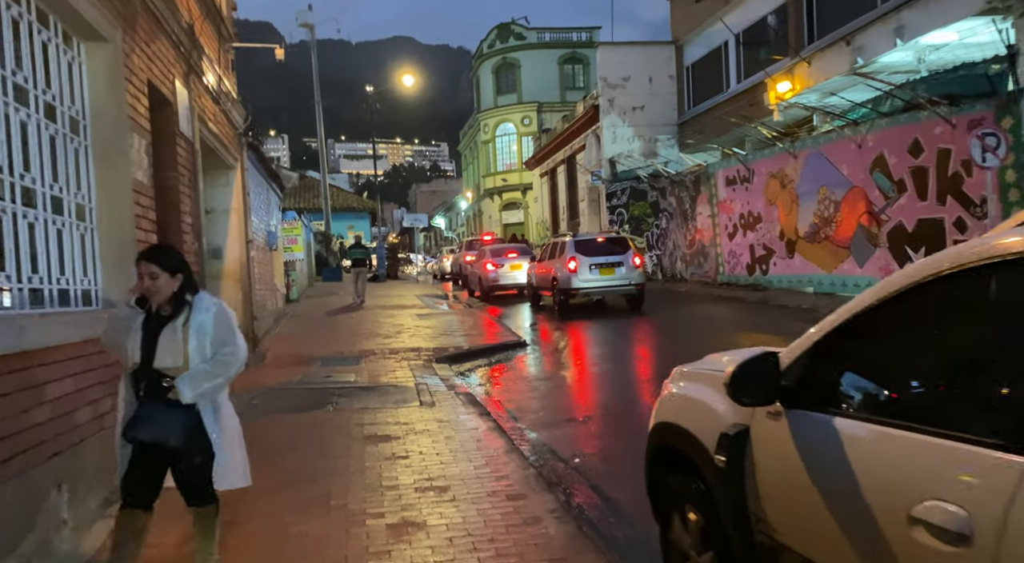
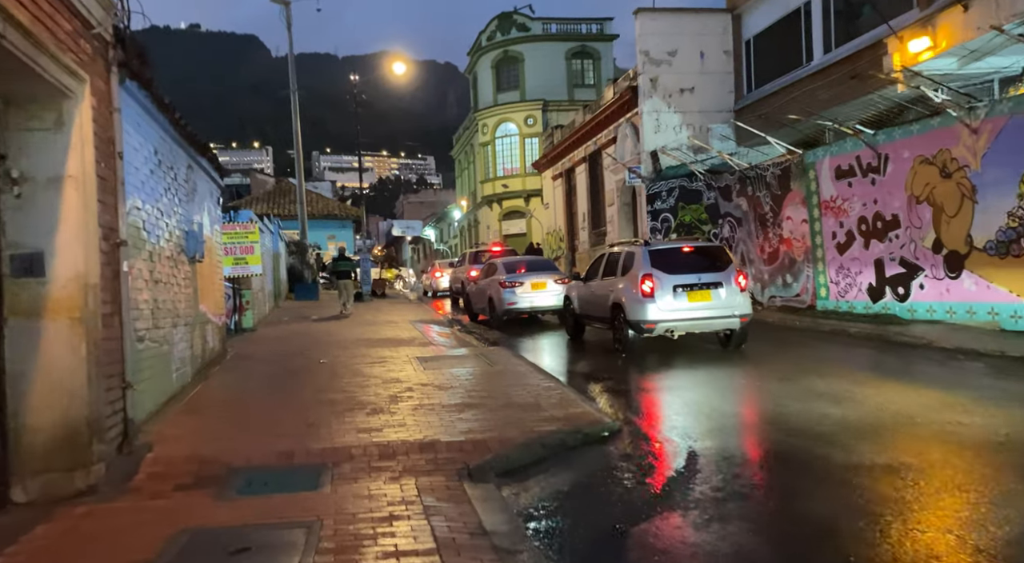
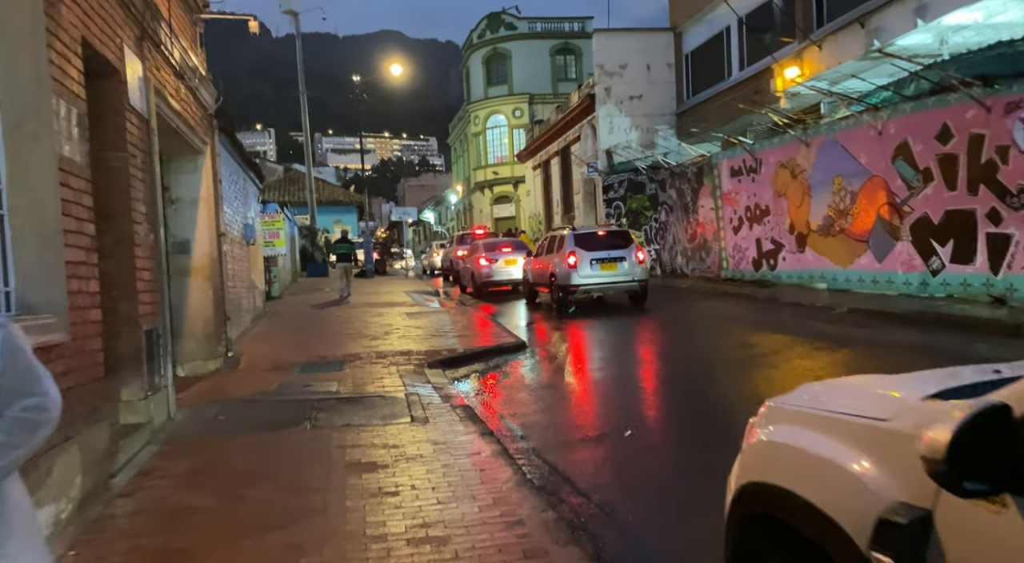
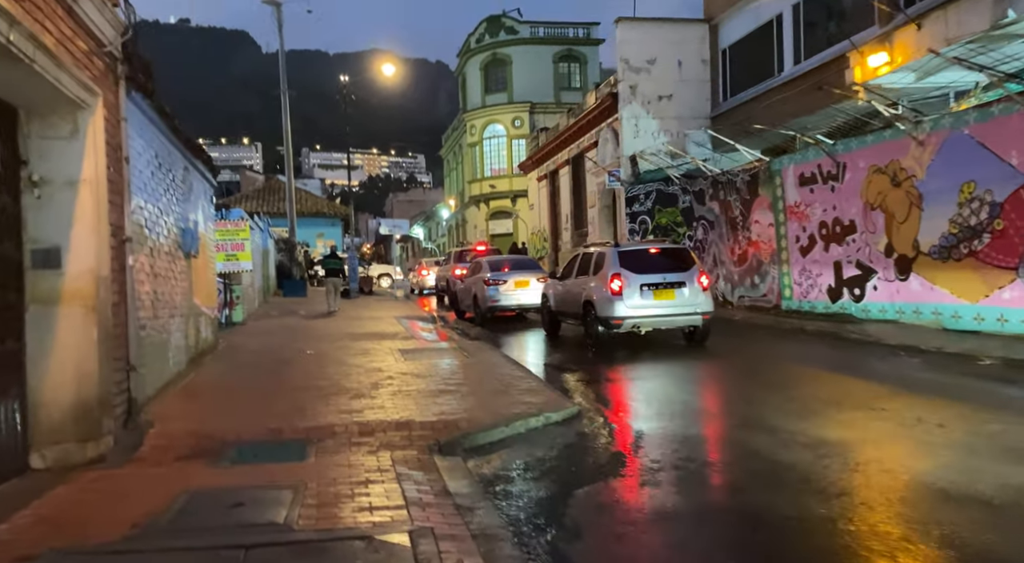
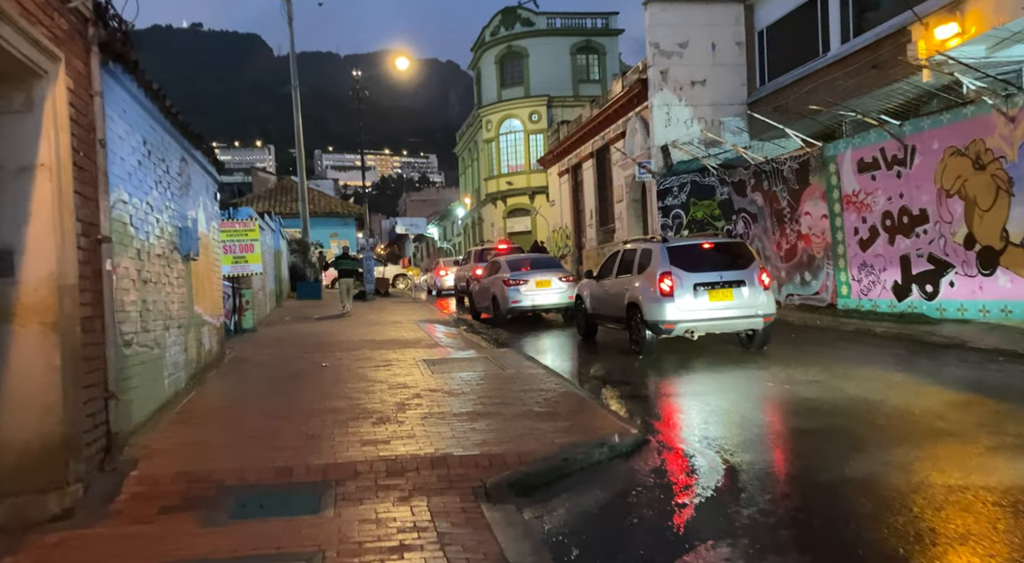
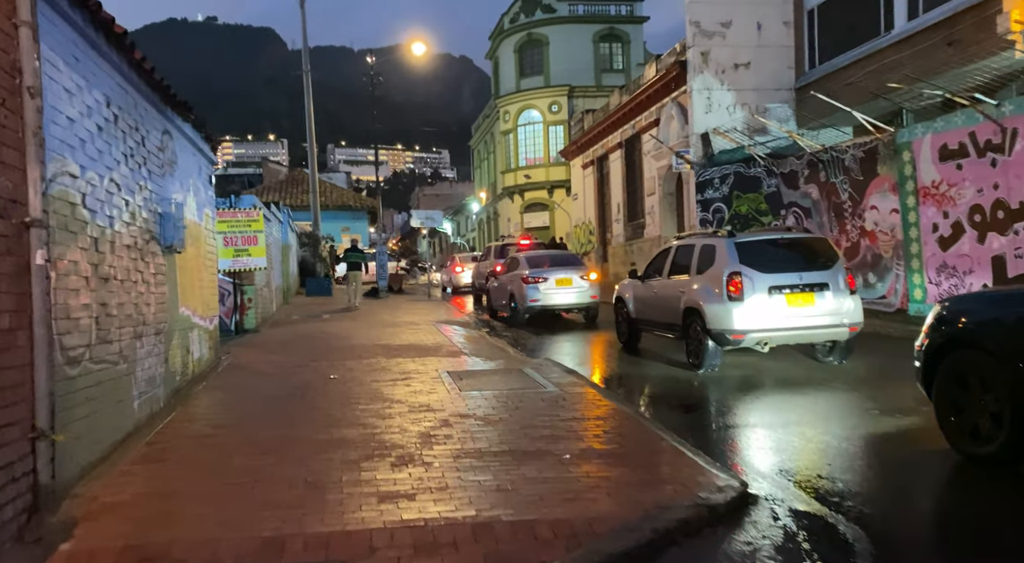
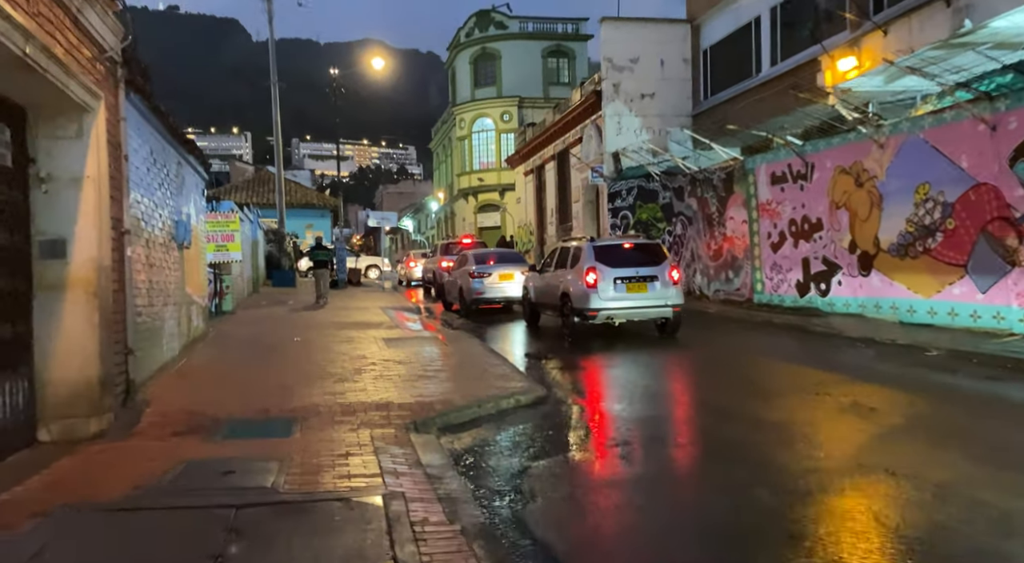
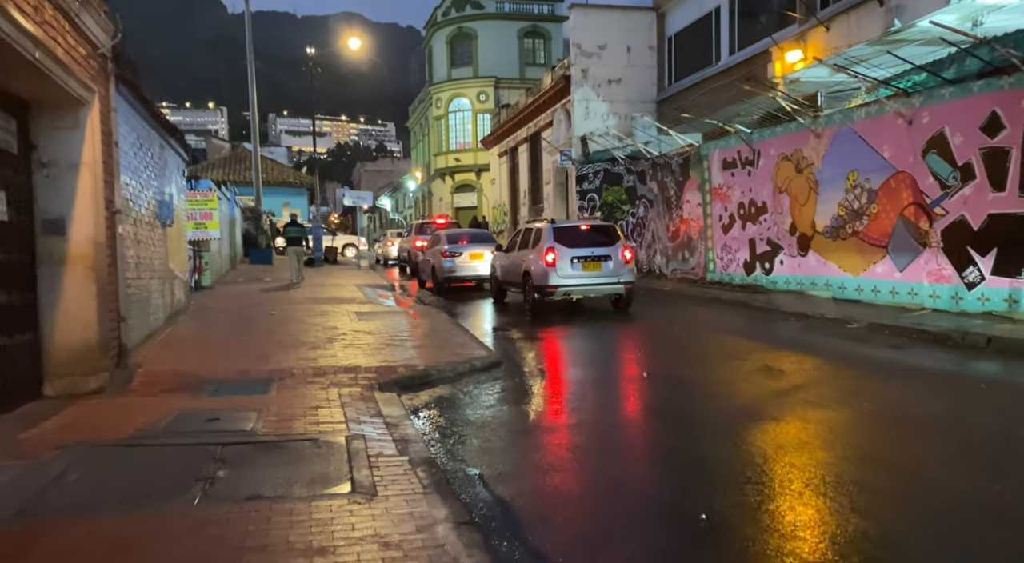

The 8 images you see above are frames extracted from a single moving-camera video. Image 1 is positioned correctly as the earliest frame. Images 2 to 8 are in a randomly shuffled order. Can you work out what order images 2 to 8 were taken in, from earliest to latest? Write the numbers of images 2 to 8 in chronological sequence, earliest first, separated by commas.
3, 8, 7, 4, 2, 5, 6
